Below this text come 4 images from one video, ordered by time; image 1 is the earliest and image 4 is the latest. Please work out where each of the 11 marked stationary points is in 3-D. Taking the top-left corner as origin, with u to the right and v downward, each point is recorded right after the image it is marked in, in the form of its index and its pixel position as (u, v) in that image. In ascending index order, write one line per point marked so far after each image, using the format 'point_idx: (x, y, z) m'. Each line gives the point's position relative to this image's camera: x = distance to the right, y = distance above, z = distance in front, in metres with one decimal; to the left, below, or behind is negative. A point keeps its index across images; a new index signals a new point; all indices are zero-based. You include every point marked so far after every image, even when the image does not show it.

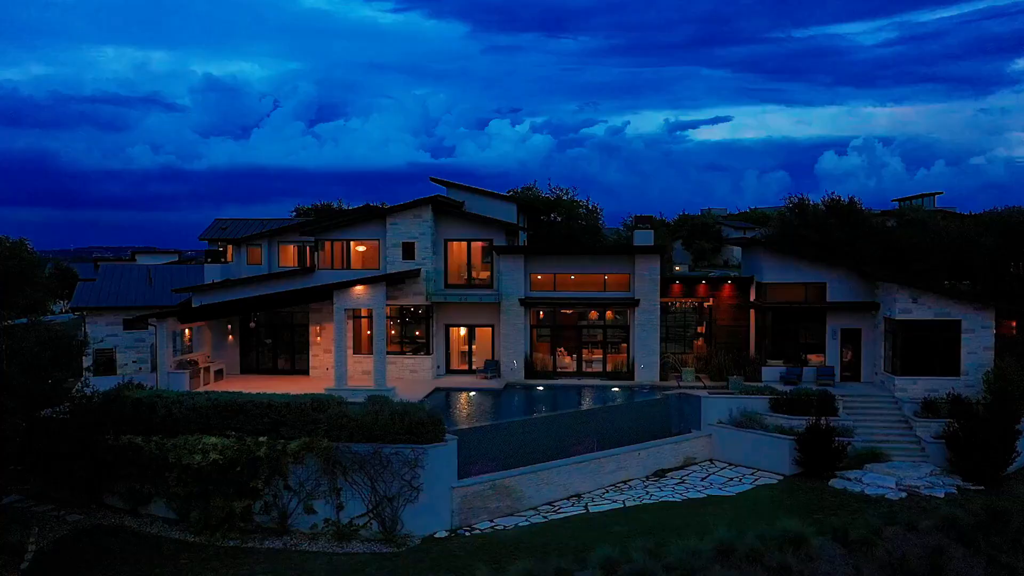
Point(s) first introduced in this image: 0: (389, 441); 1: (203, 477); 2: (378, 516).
0: (-2.2, -2.8, +15.6) m
1: (-5.7, -3.5, +15.5) m
2: (-2.5, -4.2, +15.4) m
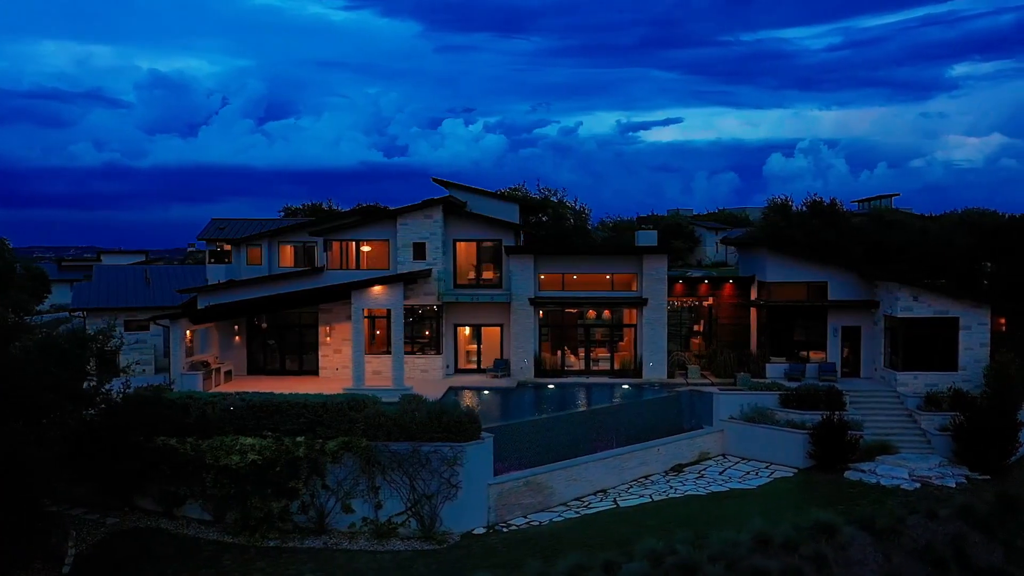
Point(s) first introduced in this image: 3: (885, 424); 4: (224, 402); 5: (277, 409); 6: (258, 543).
0: (-1.6, -2.8, +15.8) m
1: (-5.0, -3.5, +15.5) m
2: (-1.8, -4.2, +15.6) m
3: (+8.8, -3.2, +19.8) m
4: (-5.5, -2.2, +16.2) m
5: (-4.4, -2.3, +16.1) m
6: (-4.6, -4.6, +15.2) m
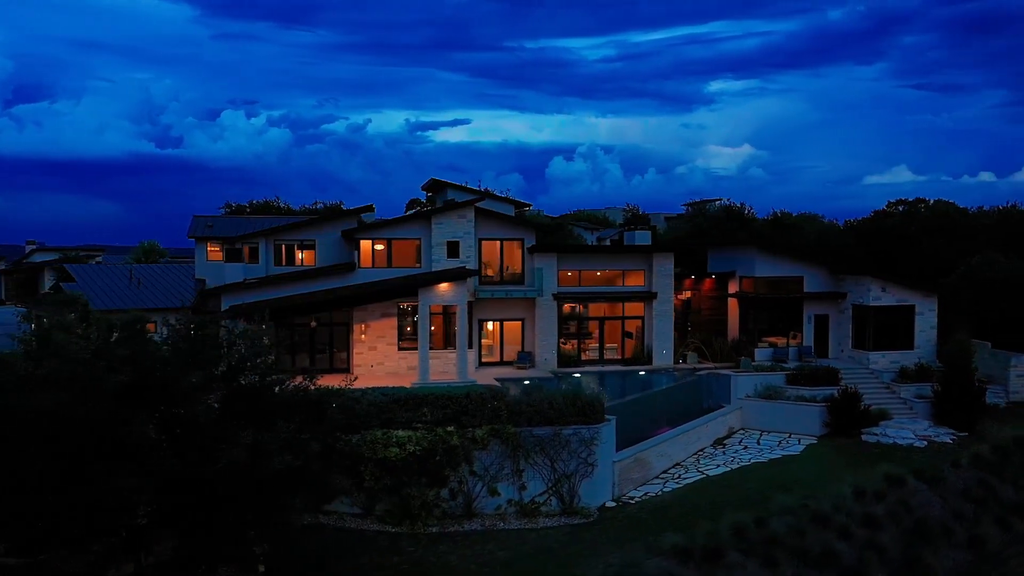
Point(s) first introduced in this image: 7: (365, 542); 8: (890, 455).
0: (+1.1, -2.8, +17.1) m
1: (-2.2, -3.4, +16.0) m
2: (+0.9, -4.1, +16.9) m
3: (+10.1, -3.0, +23.6) m
4: (-2.9, -2.2, +16.5) m
5: (-1.8, -2.2, +16.7) m
6: (-1.7, -4.5, +15.7) m
7: (-2.6, -4.6, +15.1) m
8: (+9.0, -4.0, +20.0) m
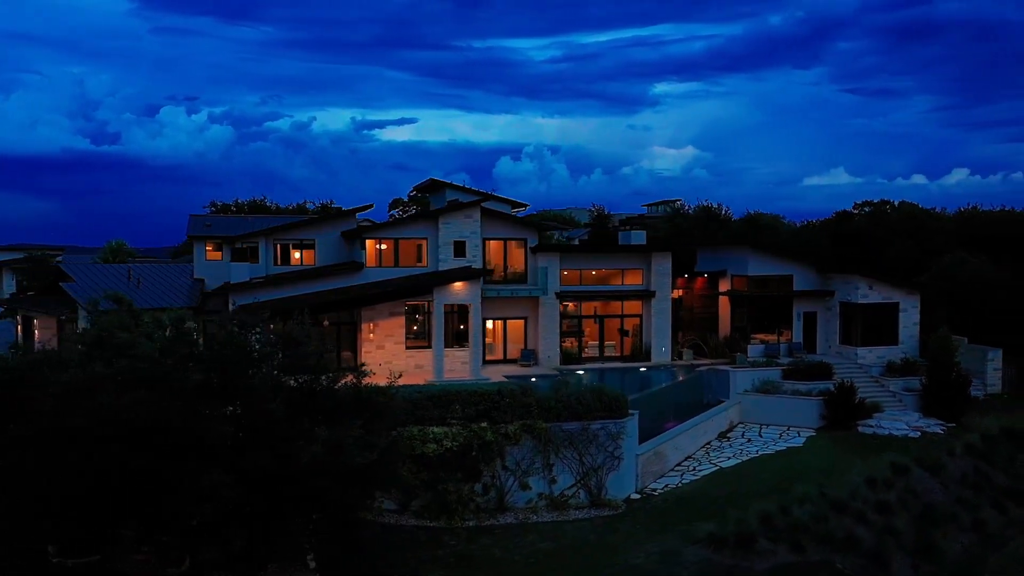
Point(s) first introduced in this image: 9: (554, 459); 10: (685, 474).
0: (+1.7, -2.7, +17.5) m
1: (-1.5, -3.4, +16.2) m
2: (+1.5, -4.1, +17.3) m
3: (+10.2, -2.9, +24.6) m
4: (-2.3, -2.1, +16.8) m
5: (-1.2, -2.2, +17.0) m
6: (-1.0, -4.5, +16.0) m
7: (-1.9, -4.5, +15.3) m
8: (+9.4, -3.9, +20.9) m
9: (+0.9, -3.5, +17.1) m
10: (+3.9, -4.3, +19.3) m
